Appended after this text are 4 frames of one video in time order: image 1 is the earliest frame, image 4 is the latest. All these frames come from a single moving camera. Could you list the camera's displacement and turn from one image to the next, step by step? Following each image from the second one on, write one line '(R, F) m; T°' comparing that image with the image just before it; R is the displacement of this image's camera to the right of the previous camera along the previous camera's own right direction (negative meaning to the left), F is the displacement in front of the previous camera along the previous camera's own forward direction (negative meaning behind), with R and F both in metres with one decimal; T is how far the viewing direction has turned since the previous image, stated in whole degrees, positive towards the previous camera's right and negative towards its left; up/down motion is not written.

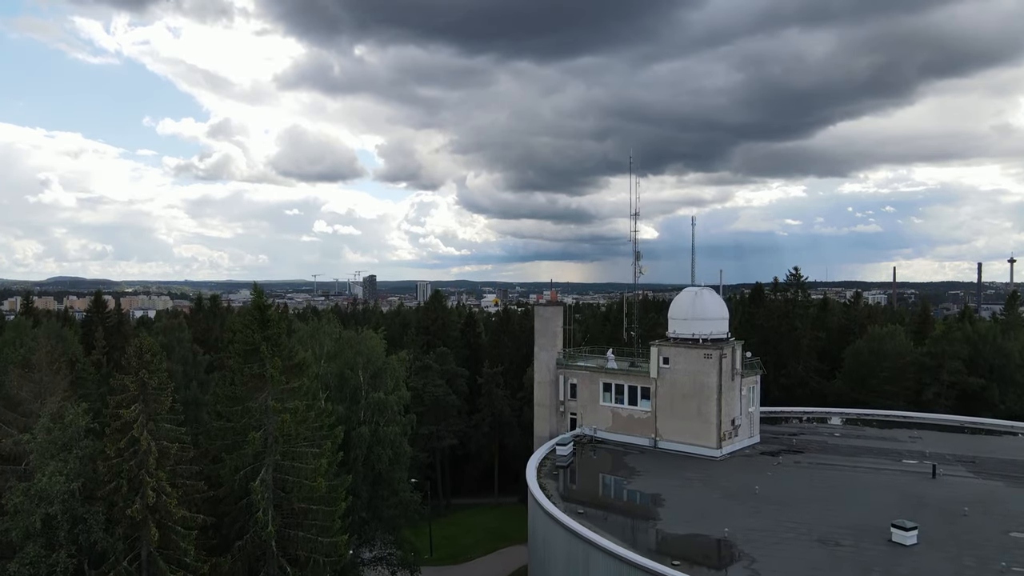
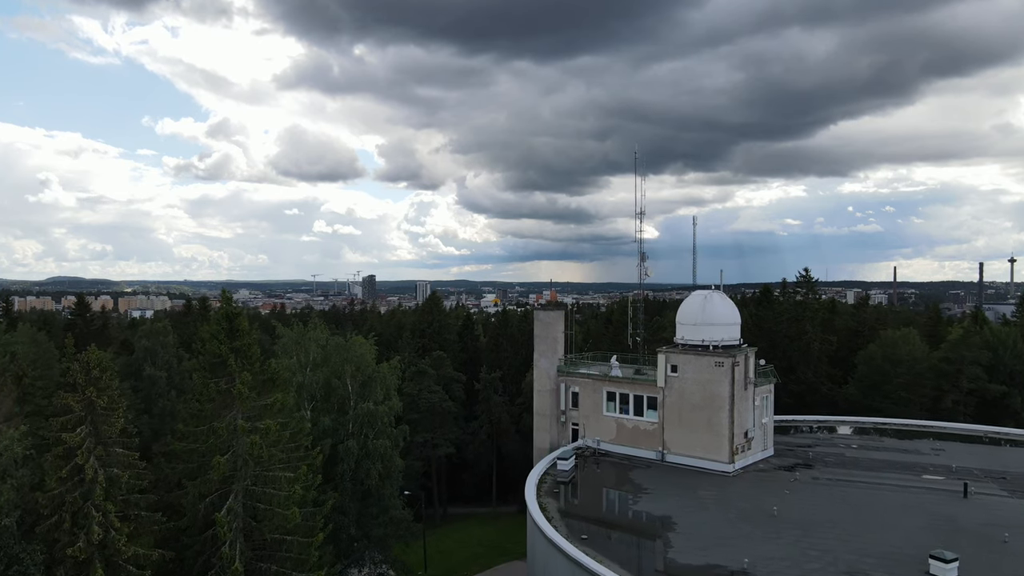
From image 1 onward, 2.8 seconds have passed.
(+0.1, +2.0) m; 0°
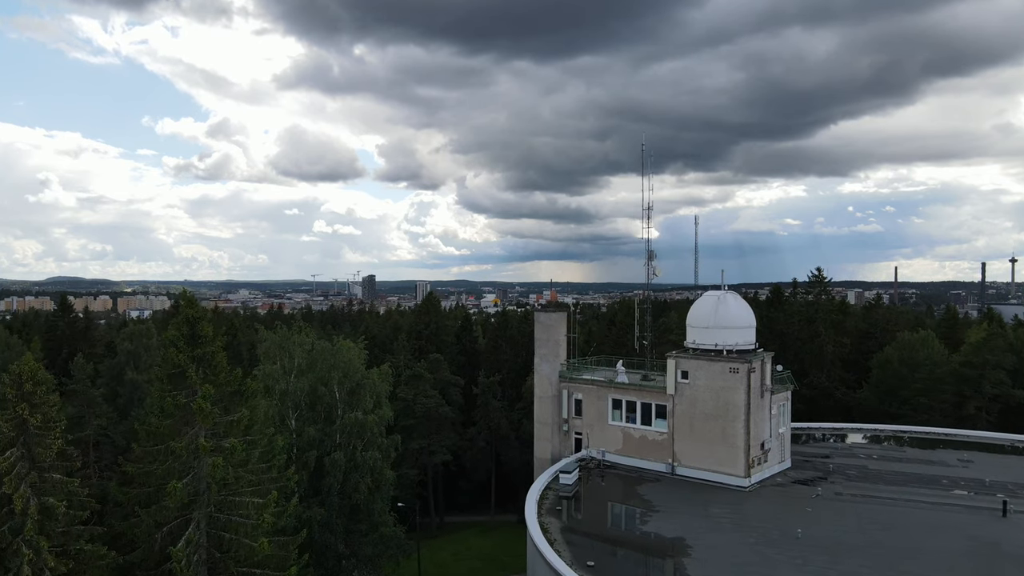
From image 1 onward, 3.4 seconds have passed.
(0.0, +2.0) m; 0°
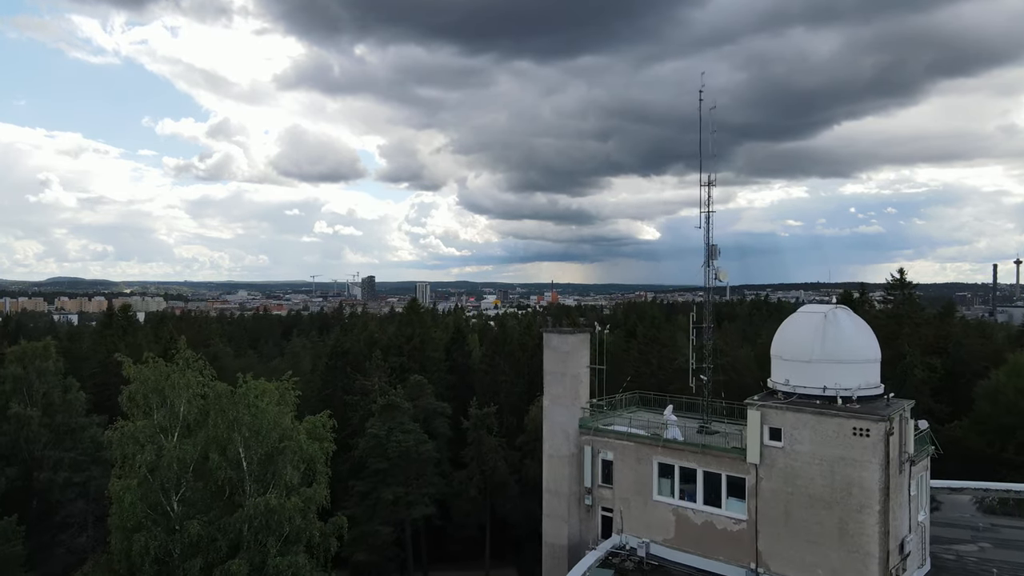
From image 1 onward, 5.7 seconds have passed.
(+0.1, +9.8) m; 0°
